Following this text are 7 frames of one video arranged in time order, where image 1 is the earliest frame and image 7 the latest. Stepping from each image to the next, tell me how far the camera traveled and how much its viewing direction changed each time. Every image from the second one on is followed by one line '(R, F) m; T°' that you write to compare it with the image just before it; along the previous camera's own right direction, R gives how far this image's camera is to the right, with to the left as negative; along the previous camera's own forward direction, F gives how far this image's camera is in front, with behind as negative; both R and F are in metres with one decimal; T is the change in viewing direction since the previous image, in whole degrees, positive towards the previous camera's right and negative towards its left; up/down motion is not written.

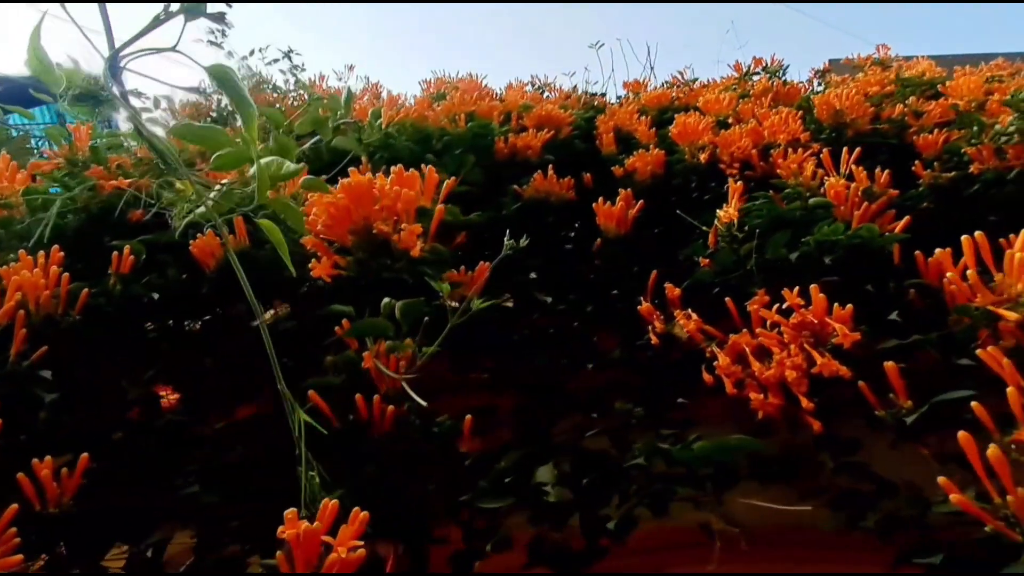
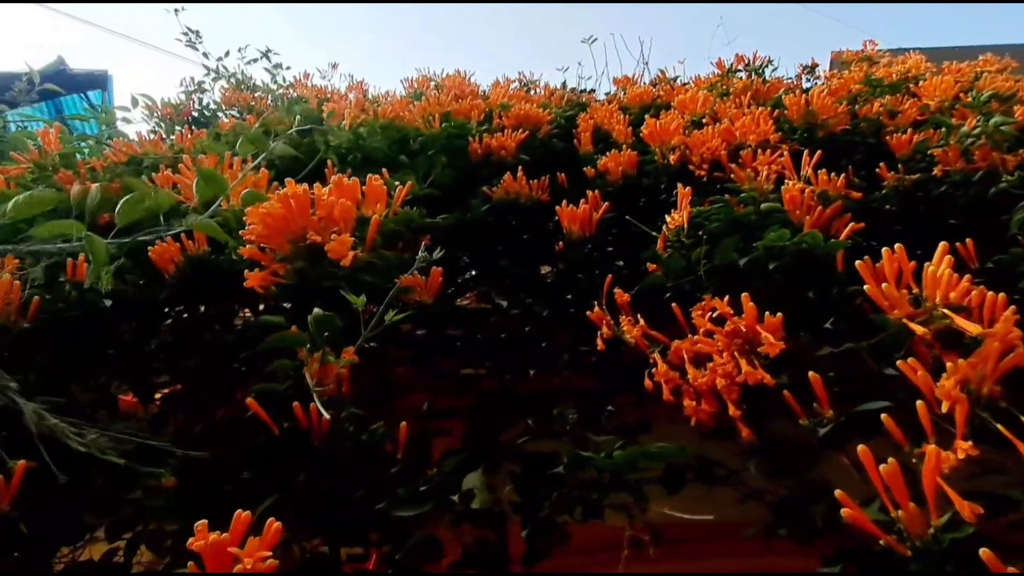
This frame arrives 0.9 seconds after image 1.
(+0.2, 0.0) m; 0°
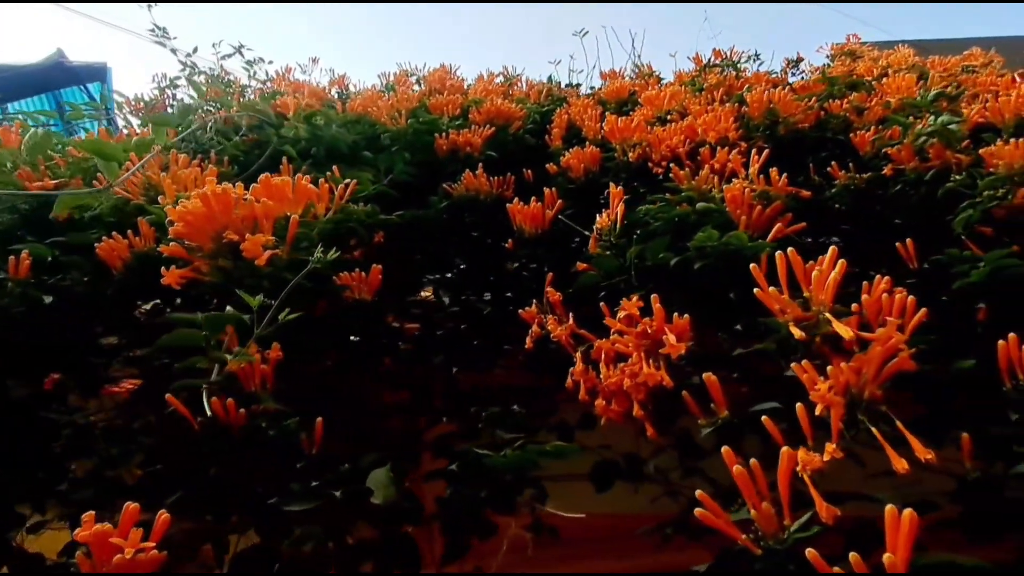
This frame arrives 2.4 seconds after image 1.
(+0.3, 0.0) m; -1°
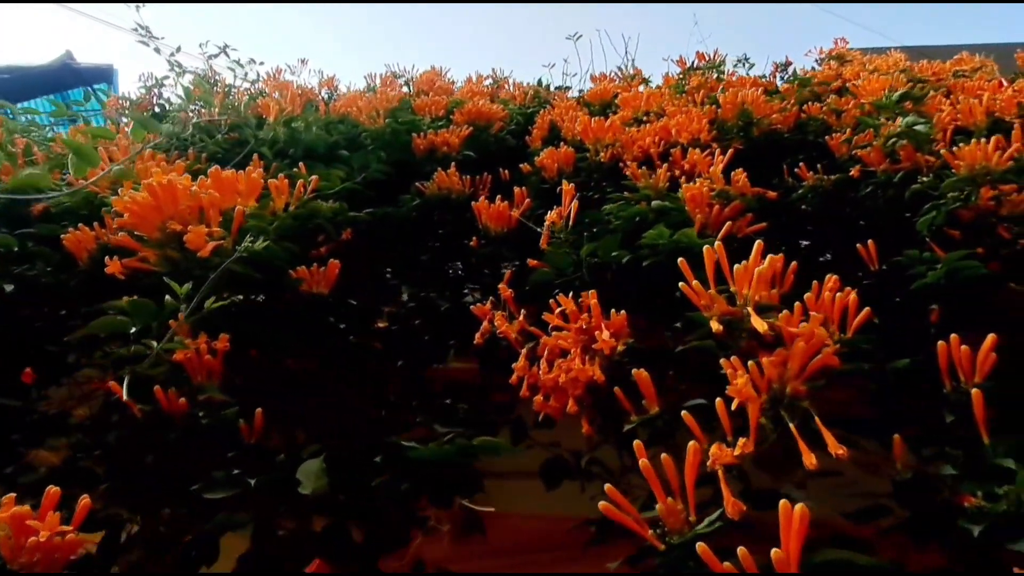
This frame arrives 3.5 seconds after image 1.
(+0.2, 0.0) m; 0°
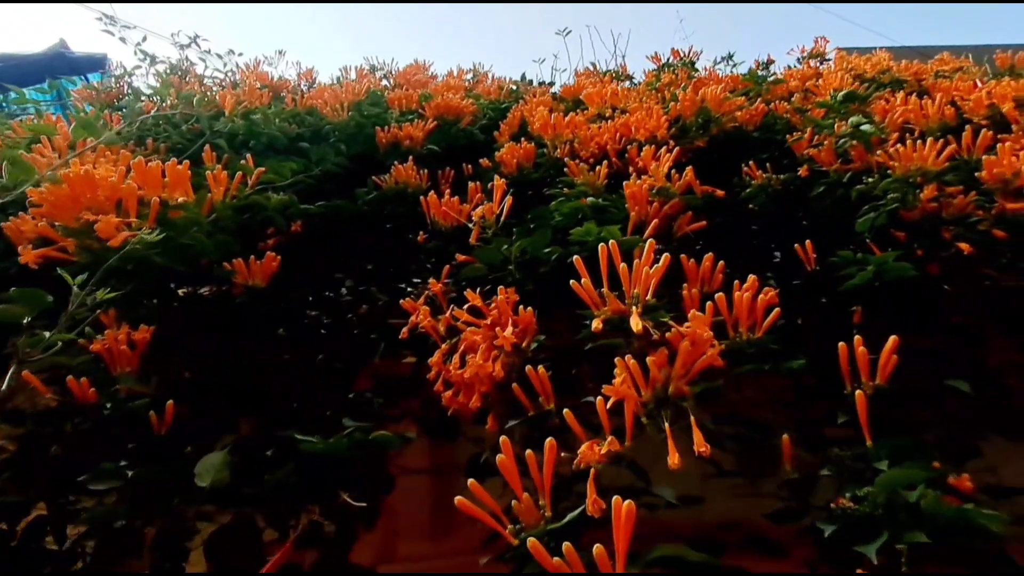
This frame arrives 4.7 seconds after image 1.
(+0.3, 0.0) m; 0°
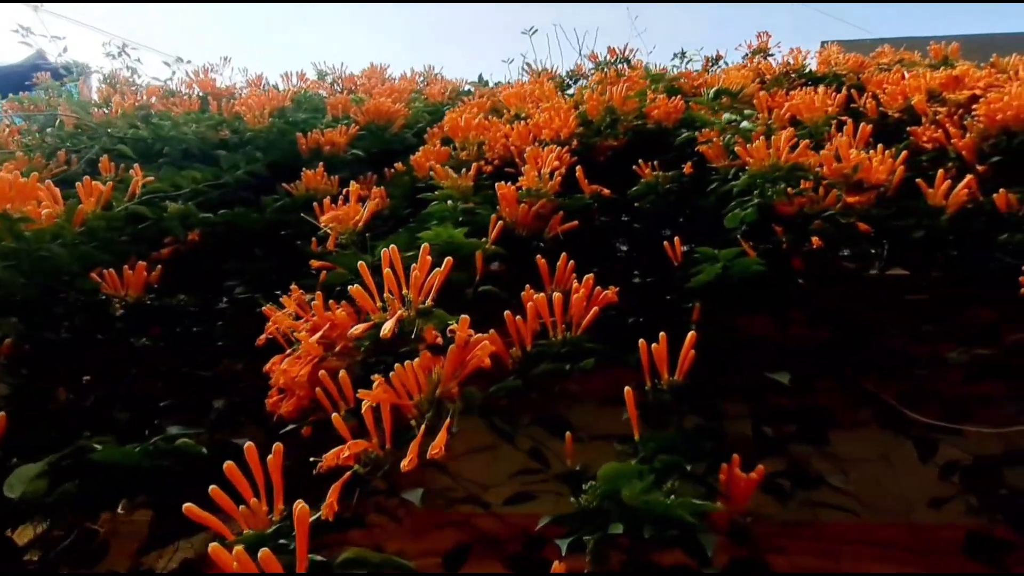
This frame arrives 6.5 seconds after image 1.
(+0.6, 0.0) m; 0°
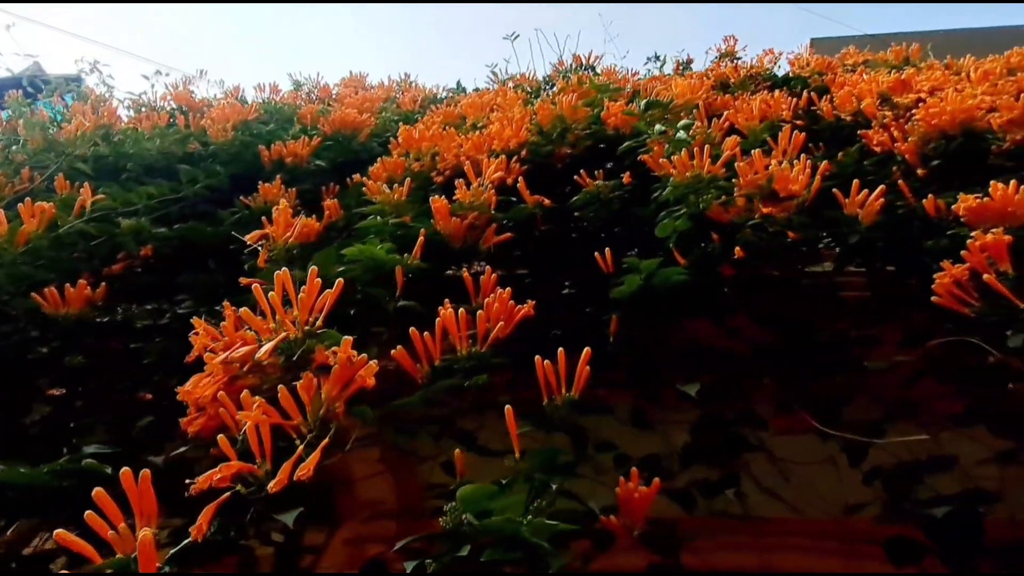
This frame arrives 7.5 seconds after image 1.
(+0.3, 0.0) m; 0°
